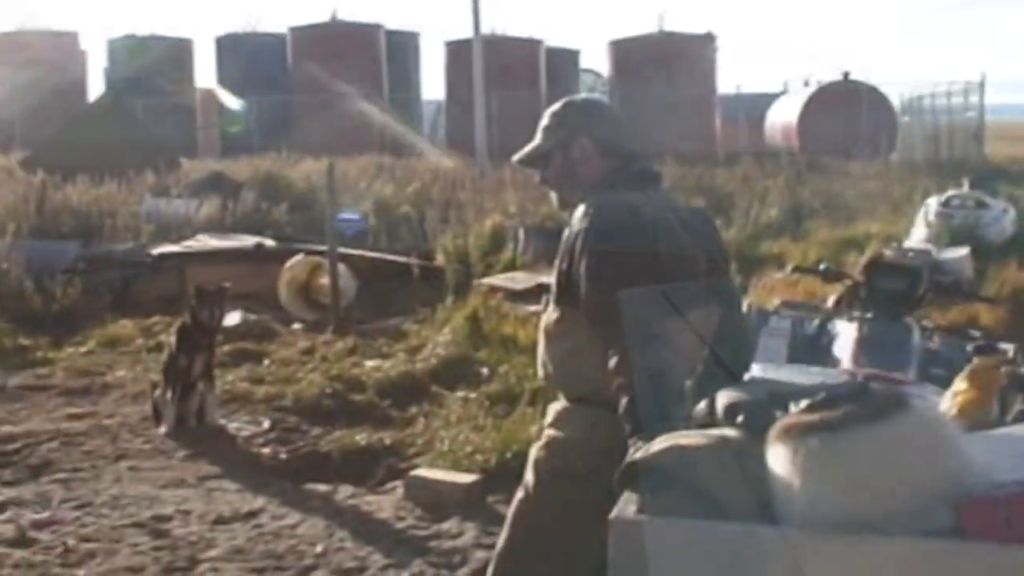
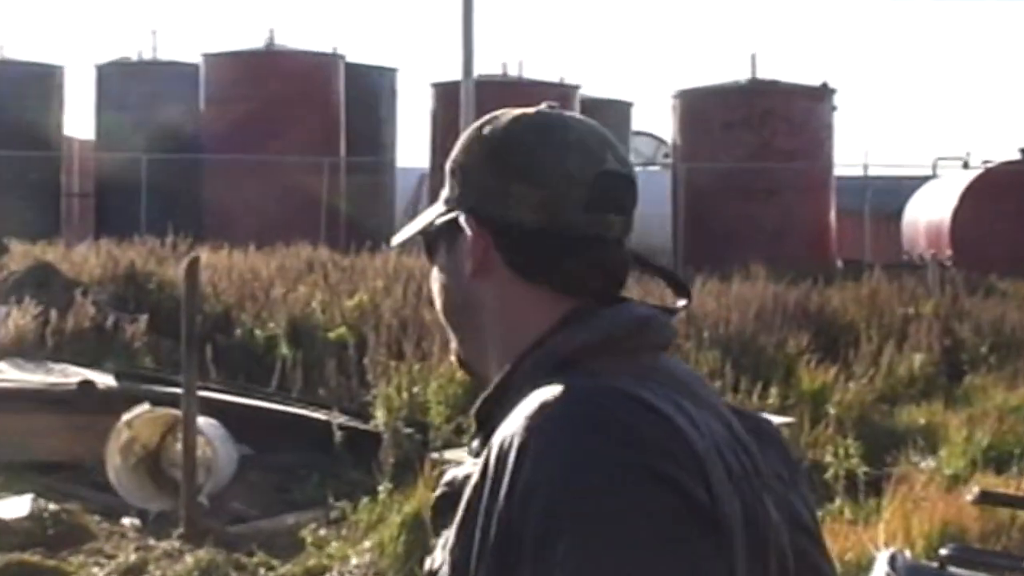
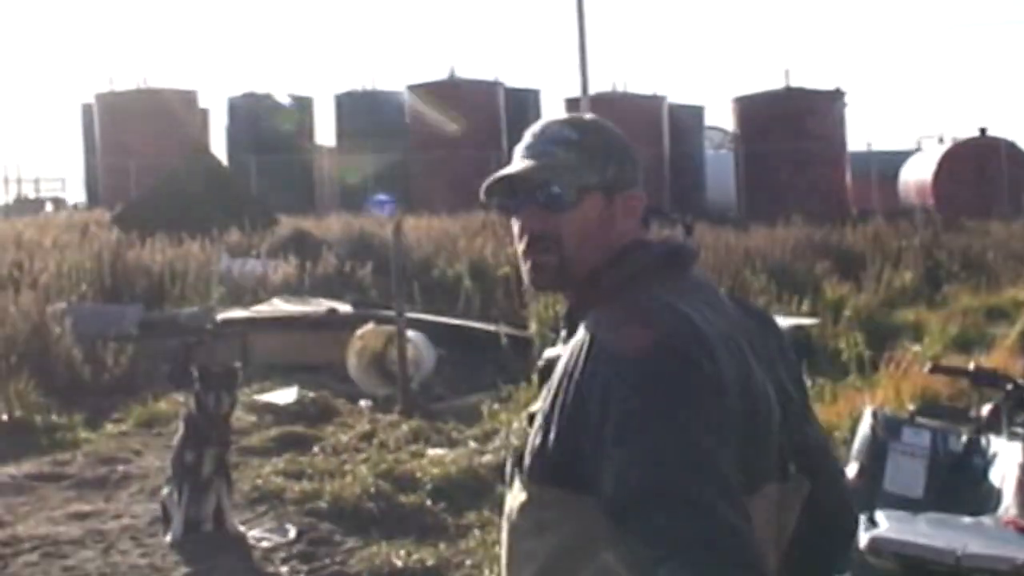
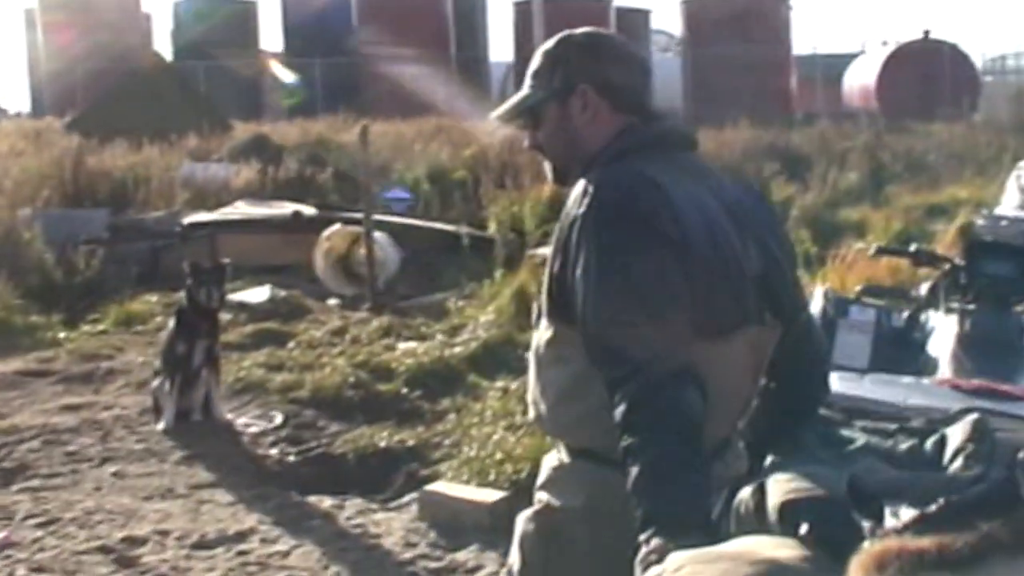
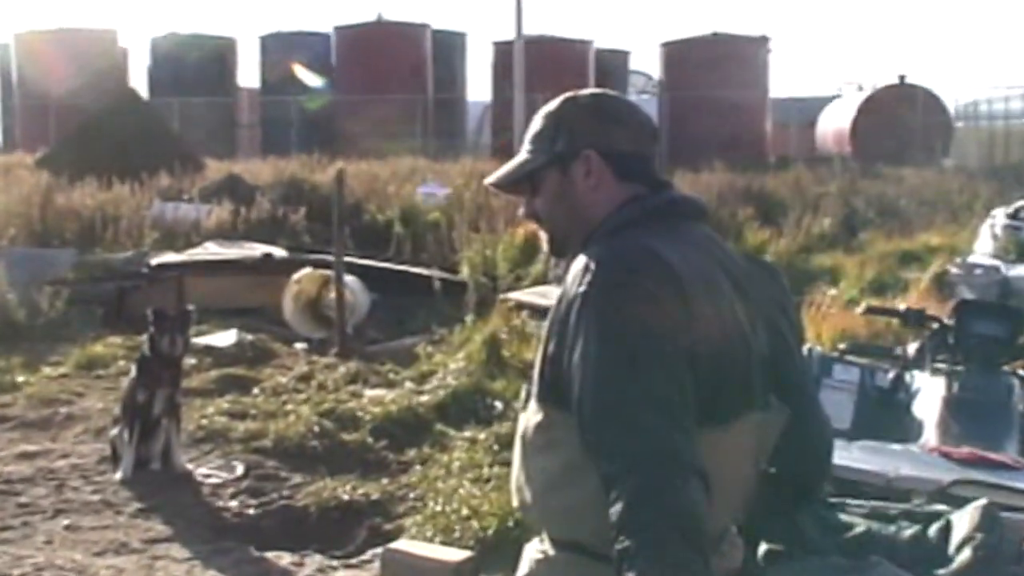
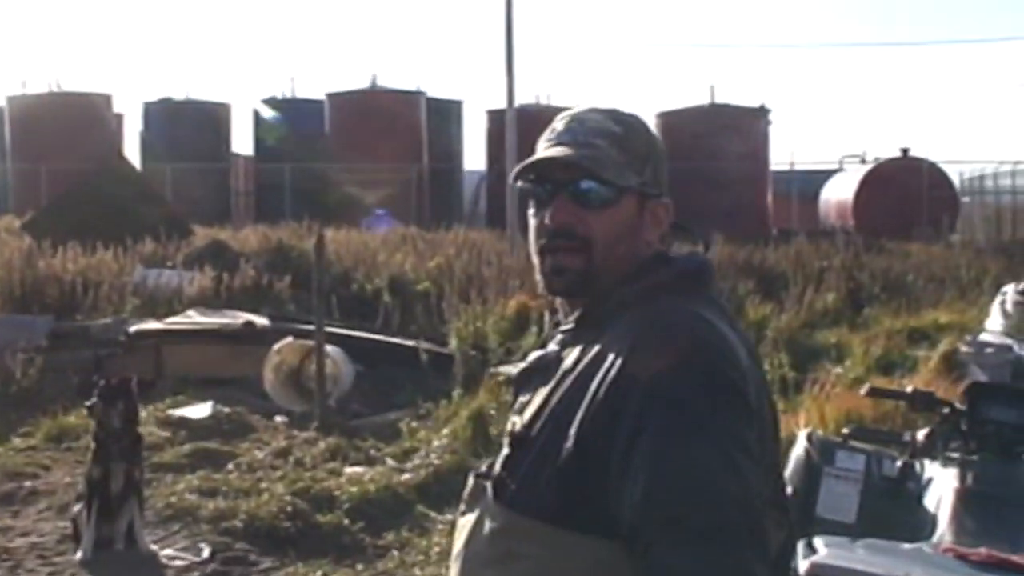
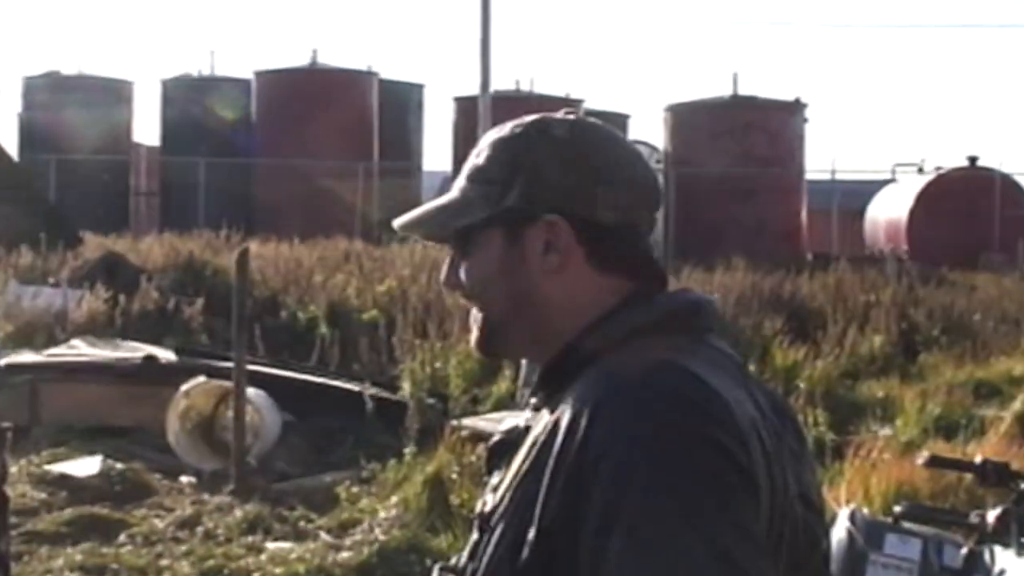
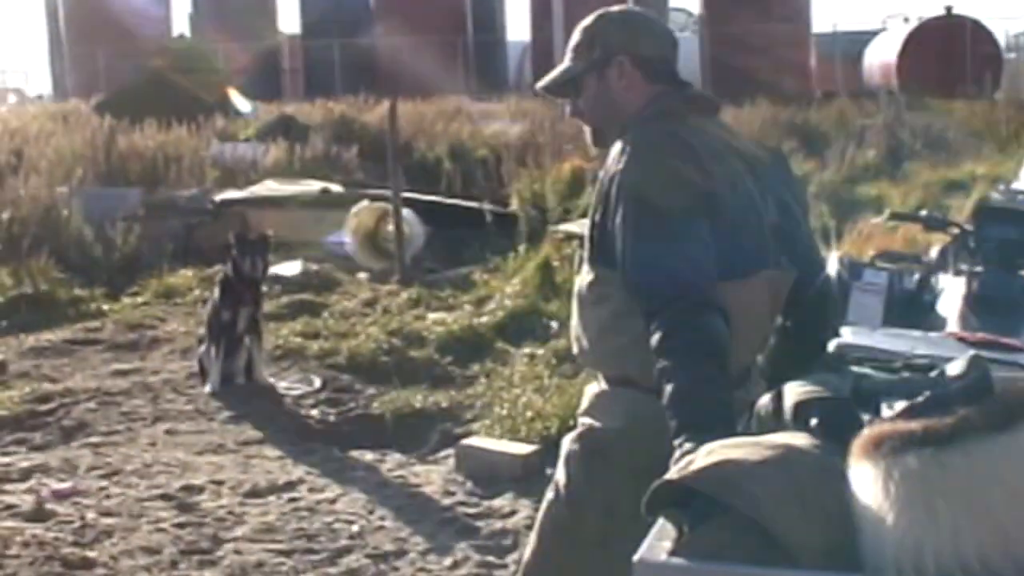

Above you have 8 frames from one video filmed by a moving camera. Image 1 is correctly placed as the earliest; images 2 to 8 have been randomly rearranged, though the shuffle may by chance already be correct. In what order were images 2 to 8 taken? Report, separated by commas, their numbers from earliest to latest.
8, 4, 5, 3, 6, 7, 2
